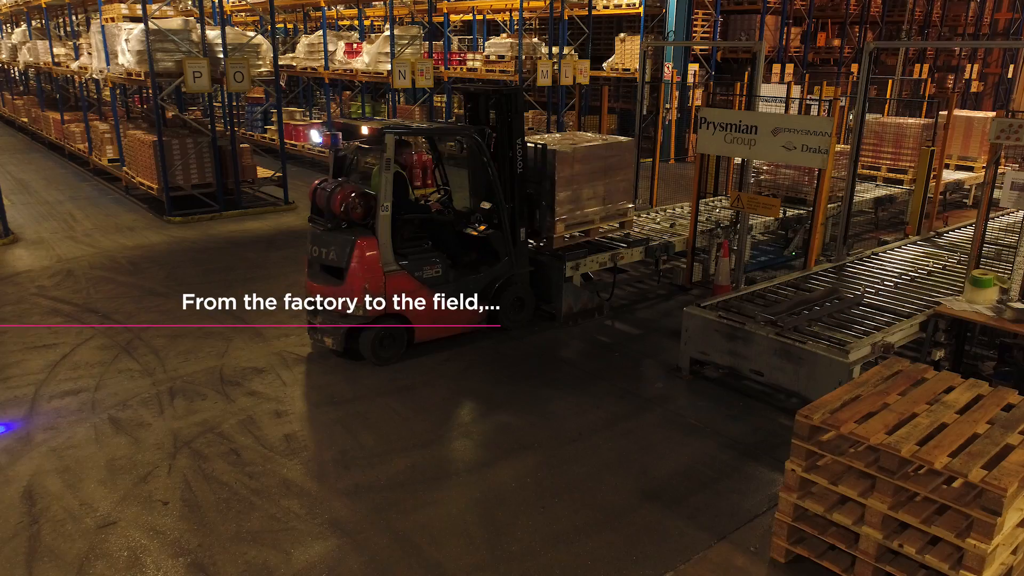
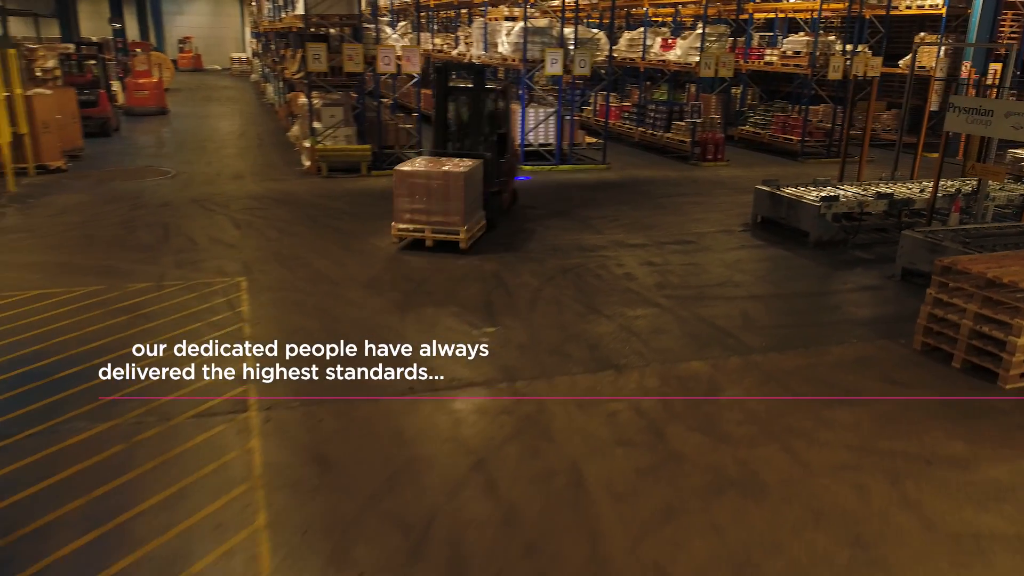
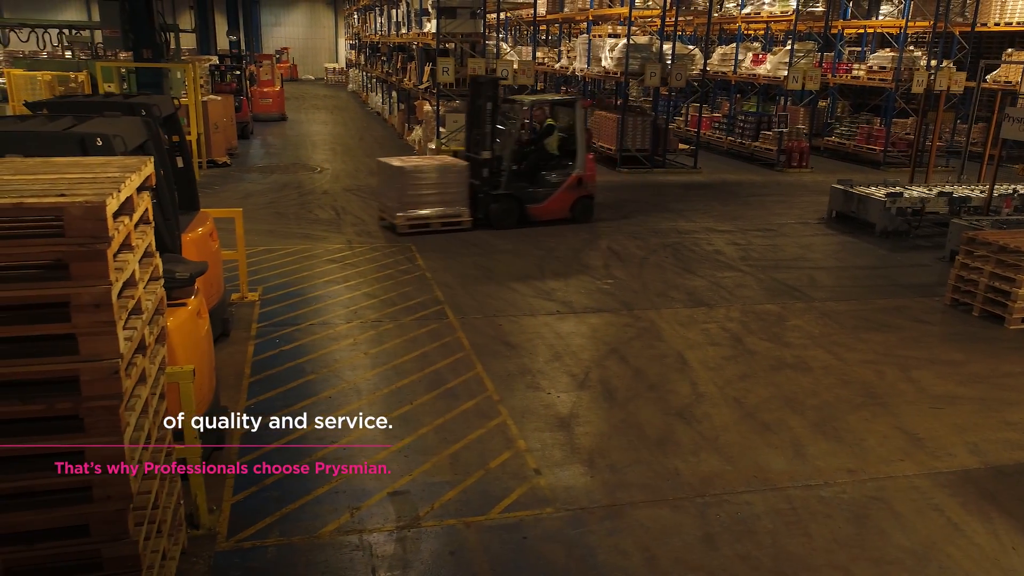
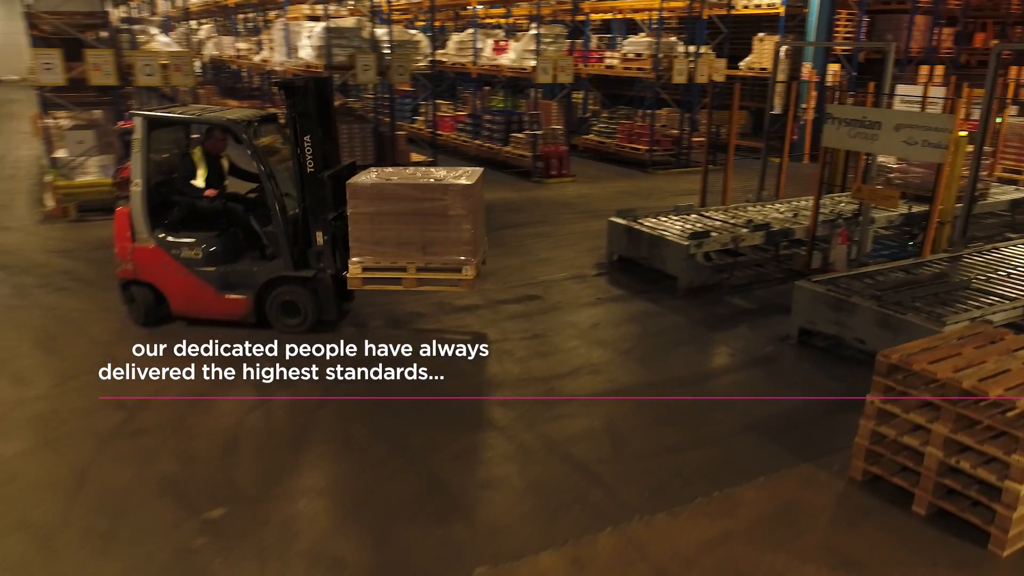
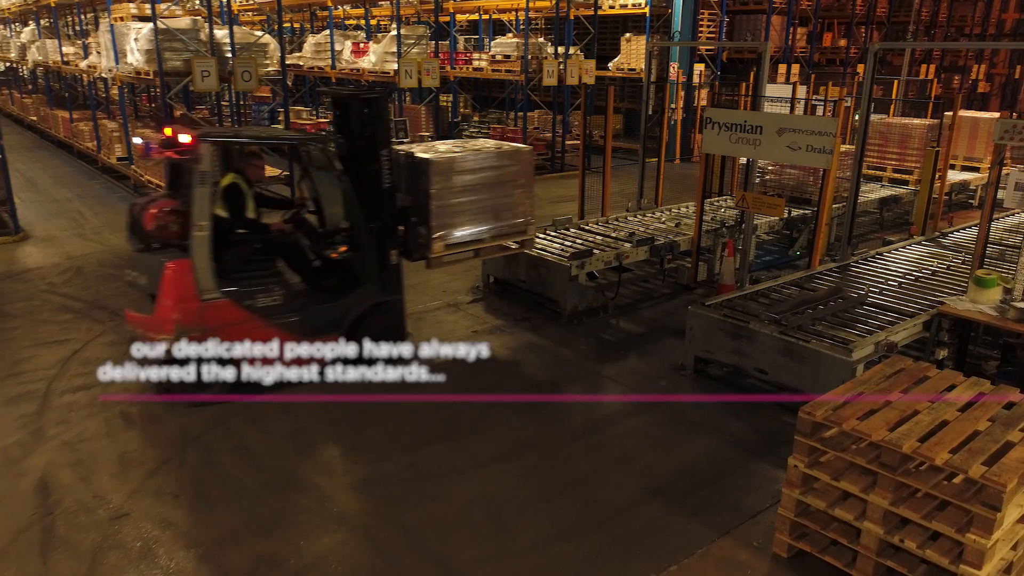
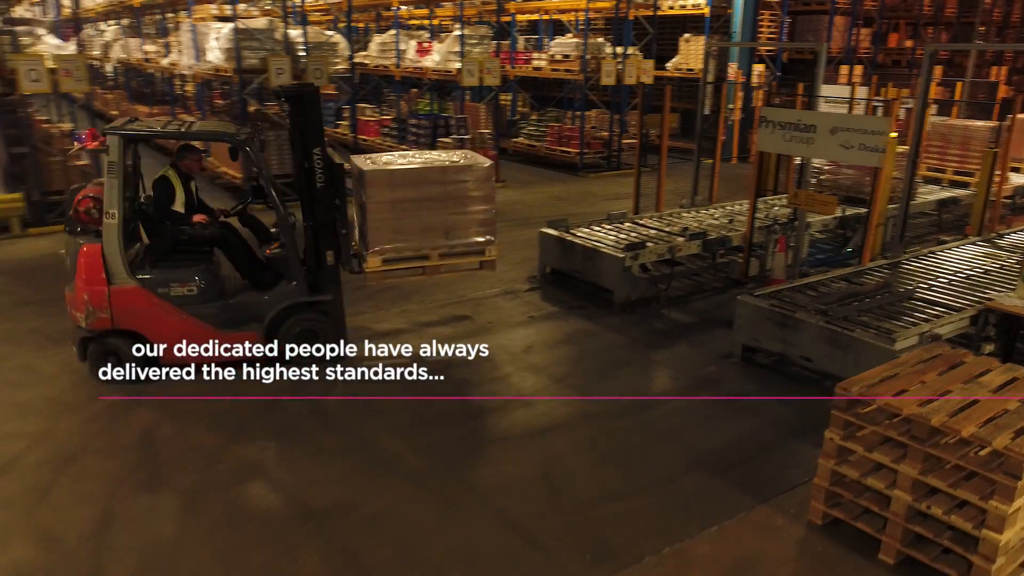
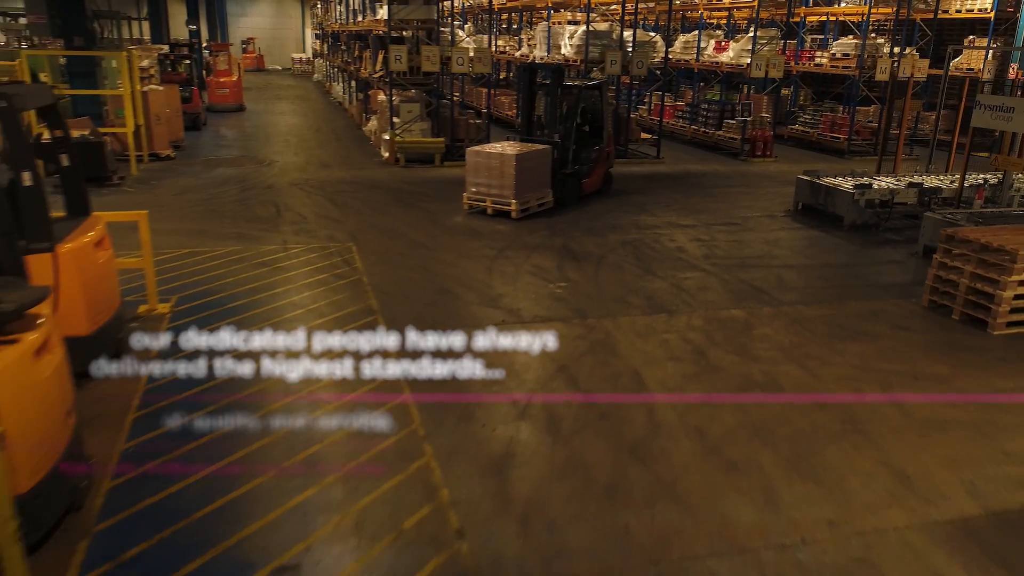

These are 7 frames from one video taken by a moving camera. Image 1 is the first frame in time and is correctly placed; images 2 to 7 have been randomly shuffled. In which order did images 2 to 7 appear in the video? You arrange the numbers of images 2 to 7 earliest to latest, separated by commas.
5, 6, 4, 2, 7, 3
